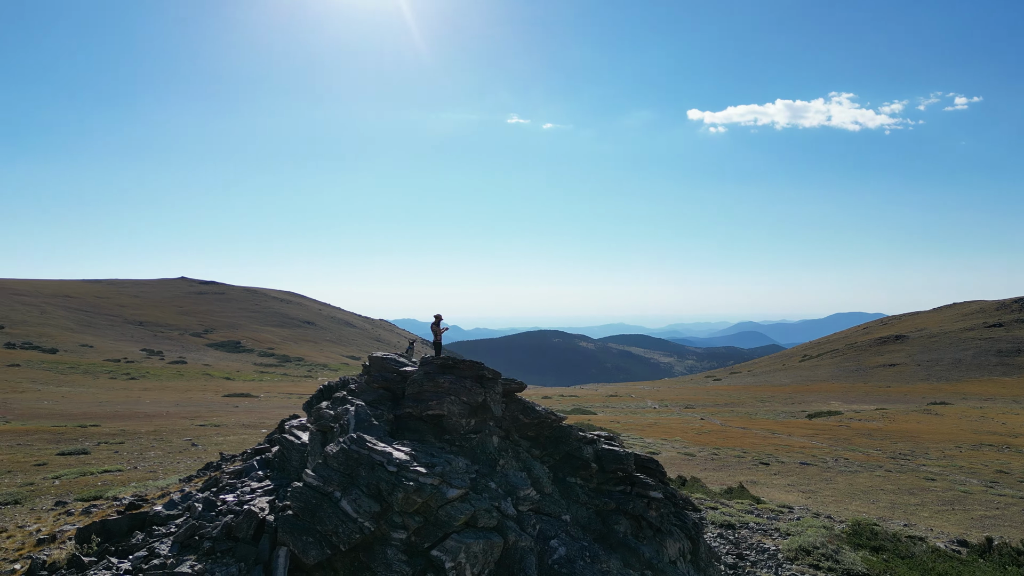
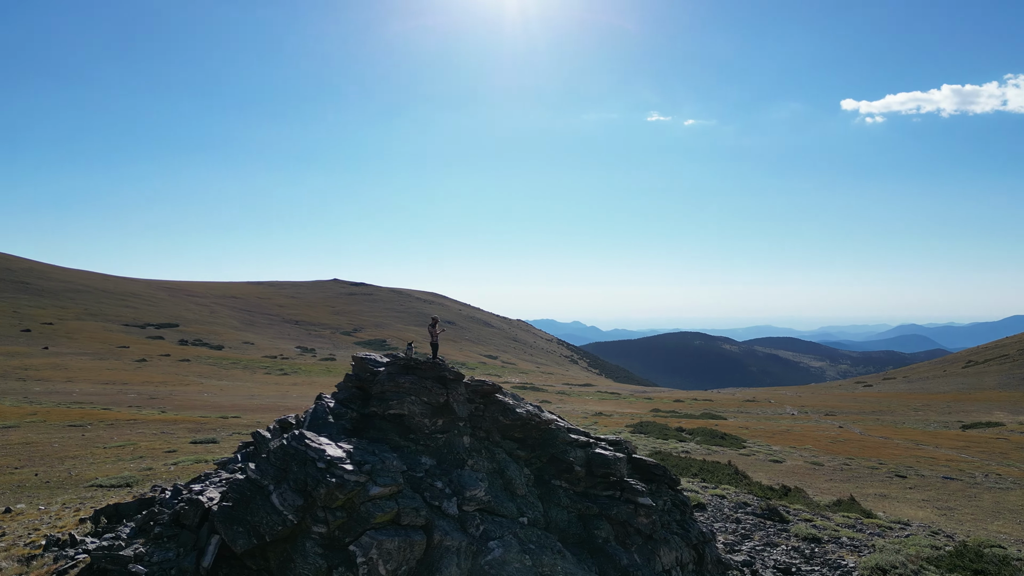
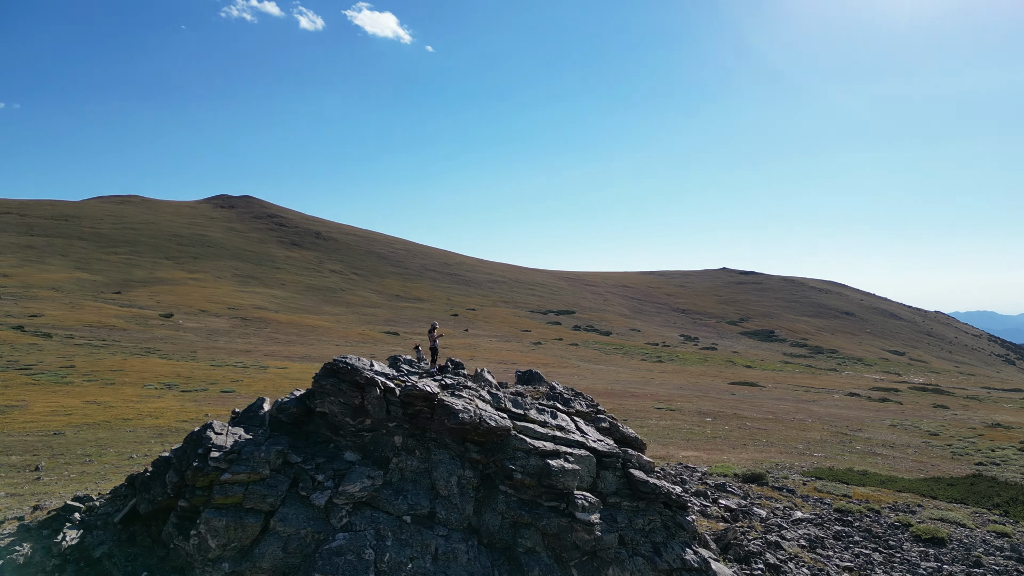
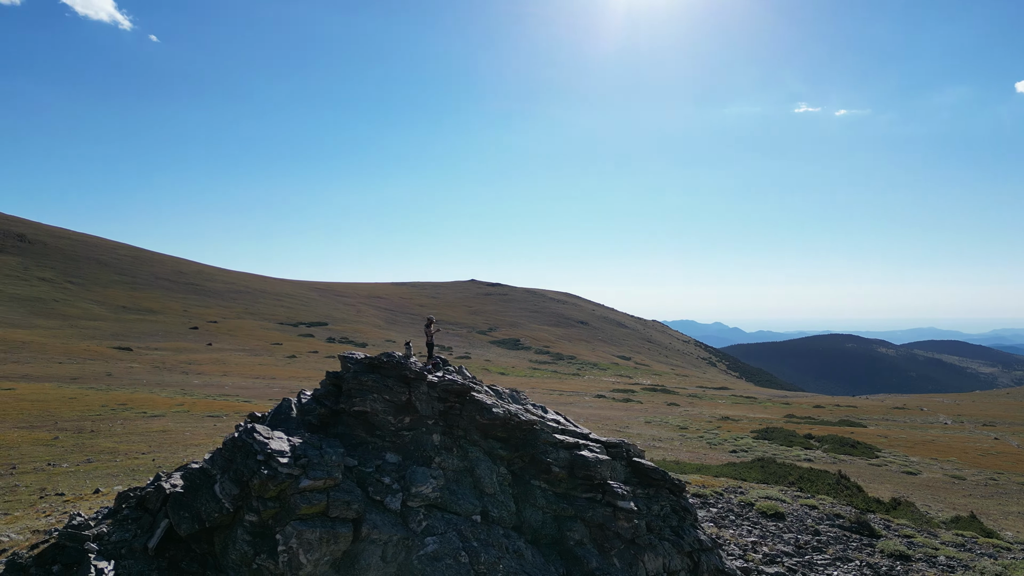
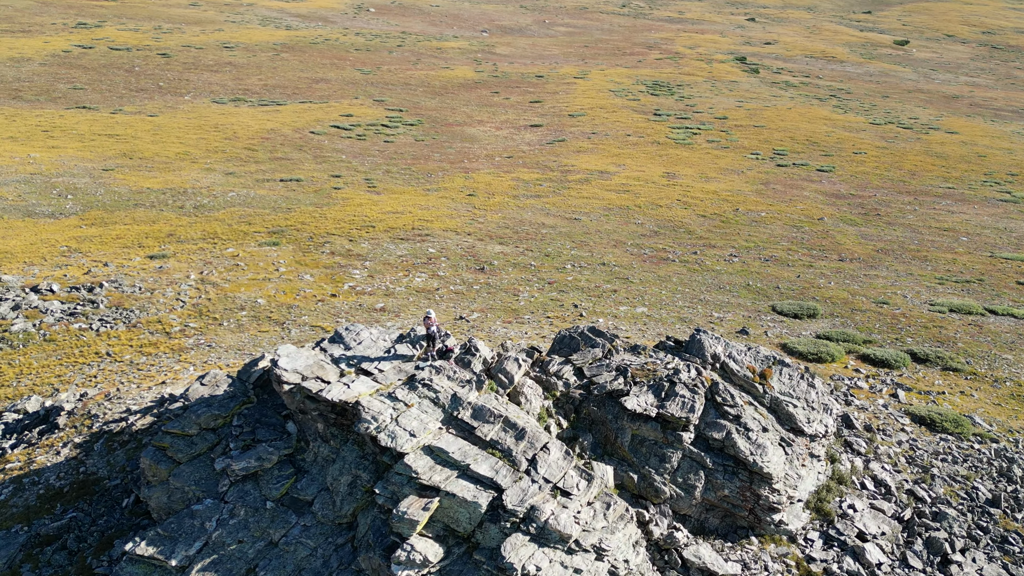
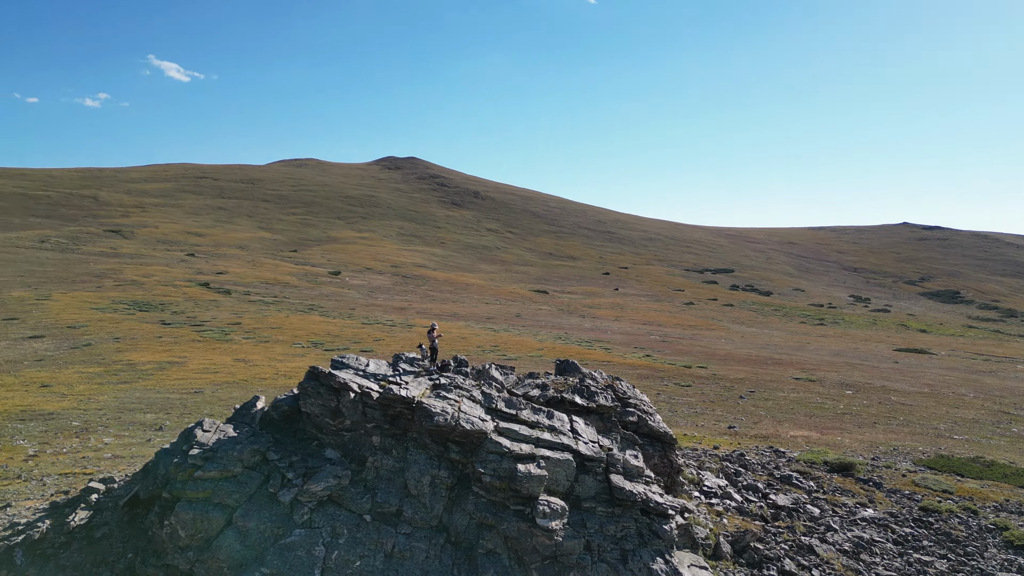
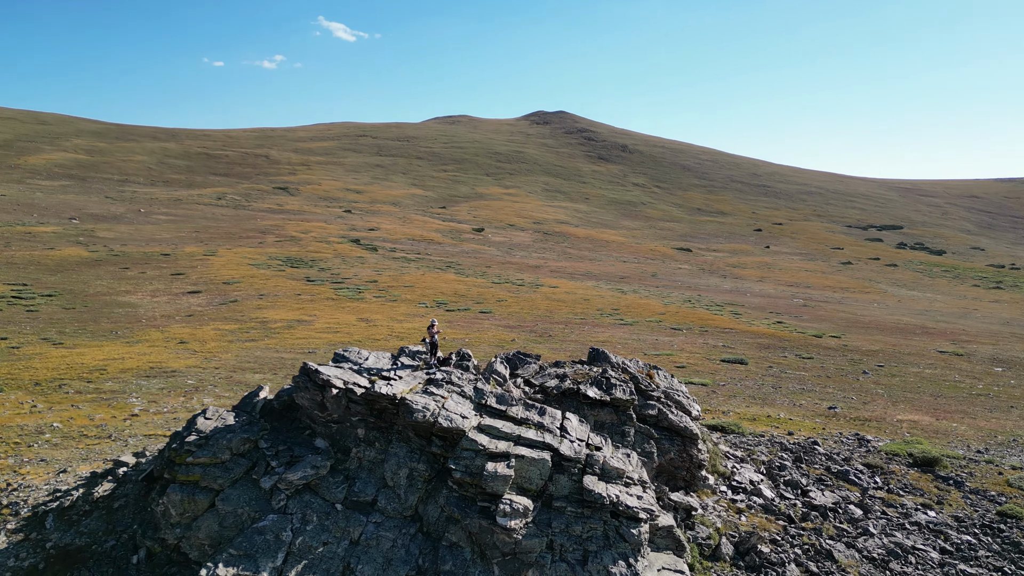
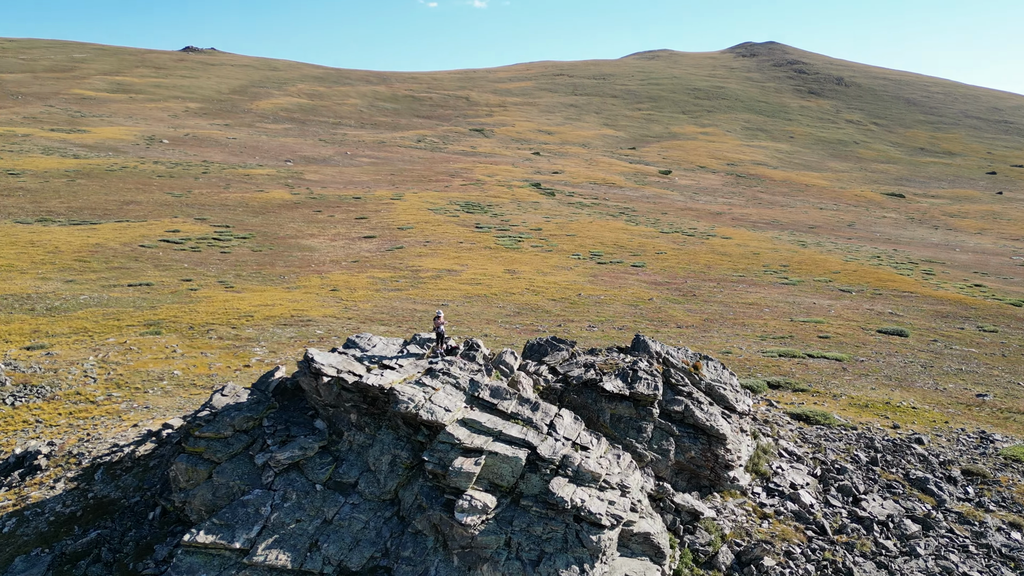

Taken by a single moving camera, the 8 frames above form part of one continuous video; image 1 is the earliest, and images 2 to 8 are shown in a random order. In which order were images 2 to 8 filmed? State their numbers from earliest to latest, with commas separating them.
2, 4, 3, 6, 7, 8, 5
